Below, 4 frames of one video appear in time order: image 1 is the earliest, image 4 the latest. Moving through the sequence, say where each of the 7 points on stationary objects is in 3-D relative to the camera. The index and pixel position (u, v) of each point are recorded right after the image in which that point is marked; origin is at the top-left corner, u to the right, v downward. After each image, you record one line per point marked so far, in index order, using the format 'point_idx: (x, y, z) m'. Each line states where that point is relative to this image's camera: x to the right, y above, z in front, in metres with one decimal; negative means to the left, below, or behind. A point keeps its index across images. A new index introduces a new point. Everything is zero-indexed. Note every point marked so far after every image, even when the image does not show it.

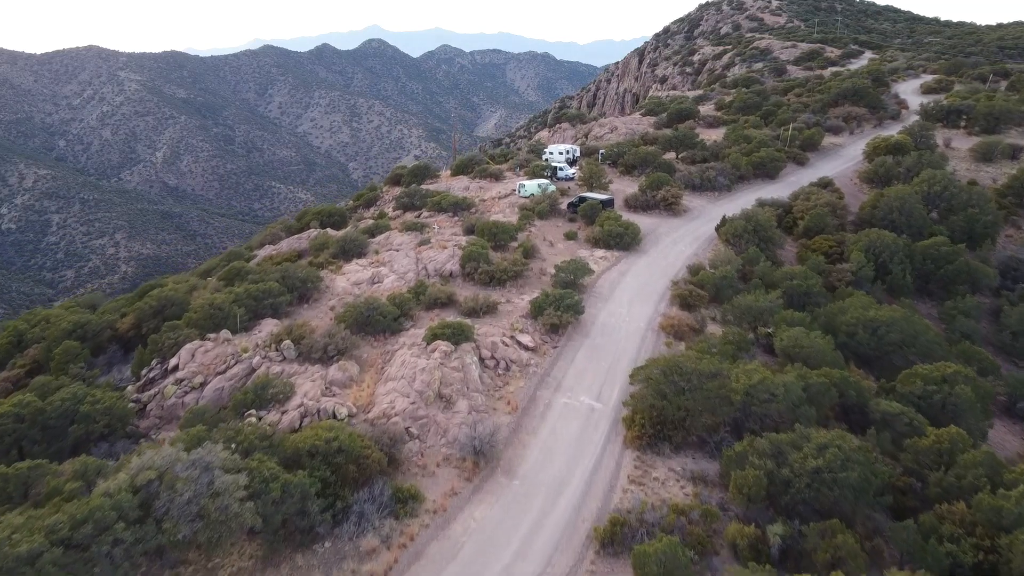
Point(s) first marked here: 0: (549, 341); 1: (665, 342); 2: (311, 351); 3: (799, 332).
0: (+1.1, -1.7, +17.8) m
1: (+4.8, -1.7, +18.0) m
2: (-5.8, -1.8, +16.4) m
3: (+8.7, -1.3, +17.3) m
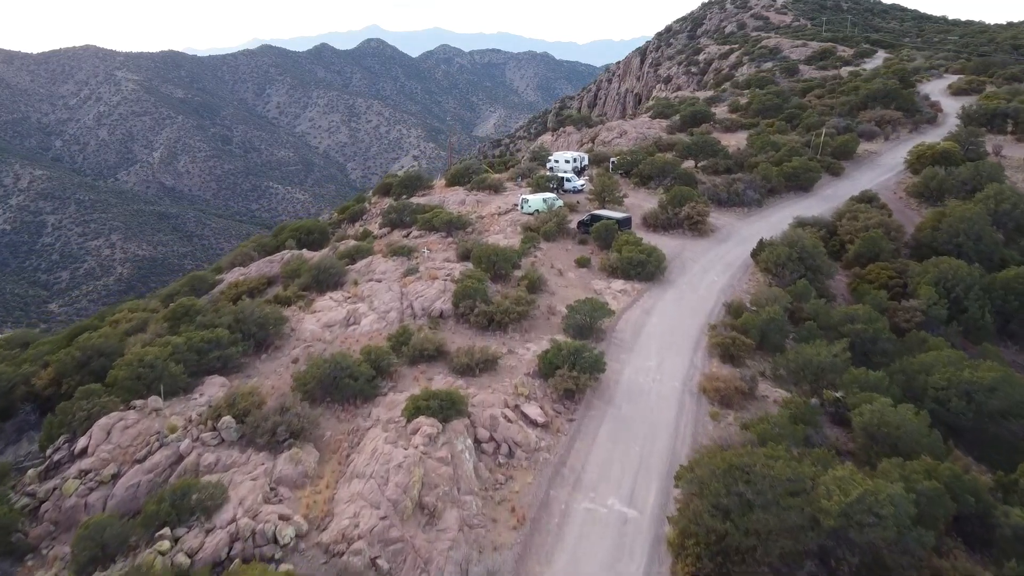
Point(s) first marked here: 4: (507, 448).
0: (+1.2, -3.1, +14.1) m
1: (+4.9, -3.1, +14.3) m
2: (-5.7, -3.2, +12.7) m
3: (+8.8, -2.7, +13.6) m
4: (-0.1, -3.5, +12.6) m
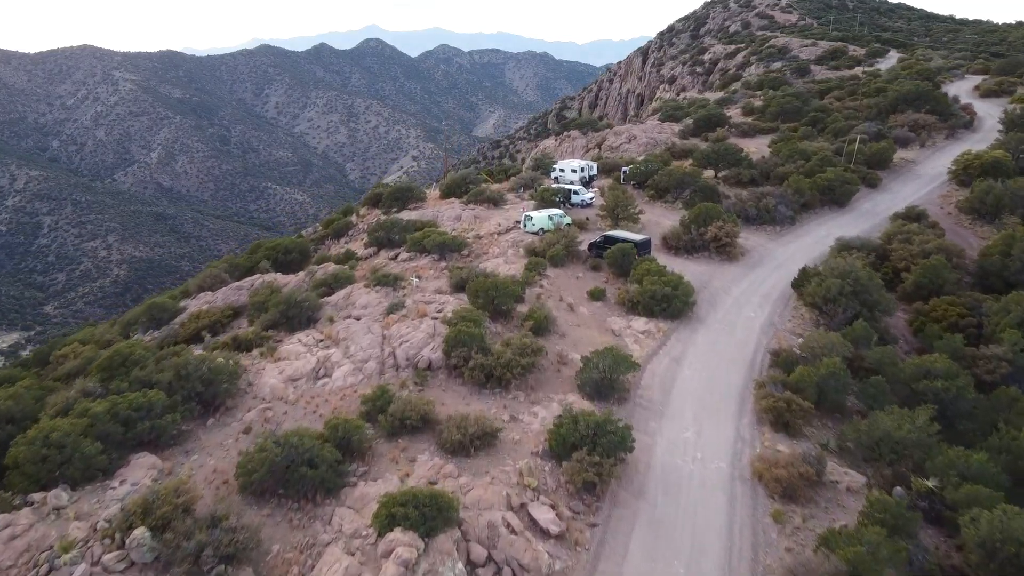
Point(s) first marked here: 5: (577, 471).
0: (+1.3, -4.3, +11.0) m
1: (+5.0, -4.3, +11.2) m
2: (-5.6, -4.4, +9.5) m
3: (+8.8, -3.9, +10.4) m
4: (0.0, -4.7, +9.5) m
5: (+1.3, -3.6, +11.3) m
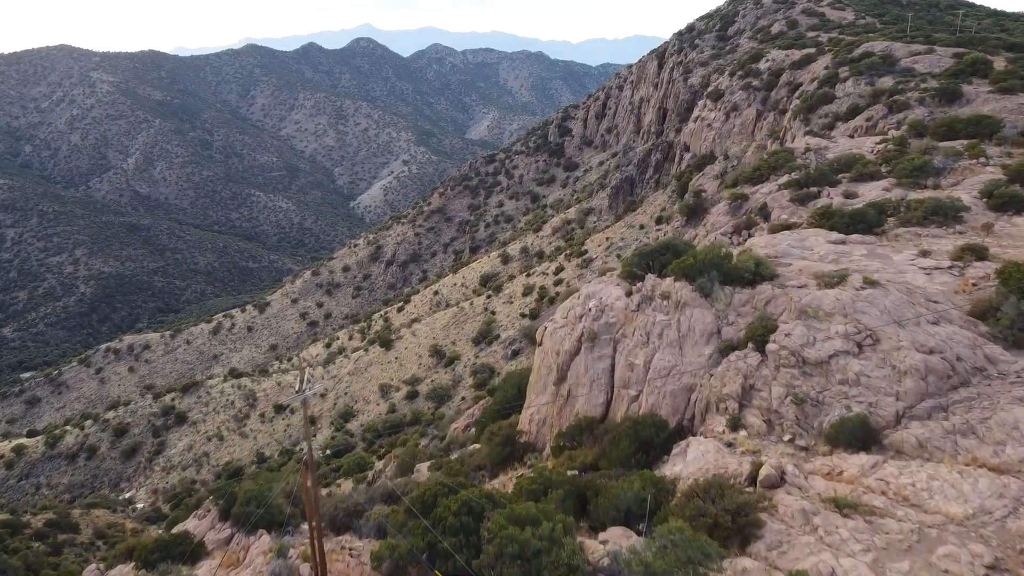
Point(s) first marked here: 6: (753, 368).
0: (+2.2, -16.9, -16.2) m
1: (+5.9, -17.0, -15.9) m
2: (-4.7, -17.1, -17.6) m
3: (+9.8, -16.5, -16.7) m
4: (+0.9, -17.4, -17.7) m
5: (+2.2, -16.3, -15.8) m
6: (+6.8, -2.3, +15.6) m
